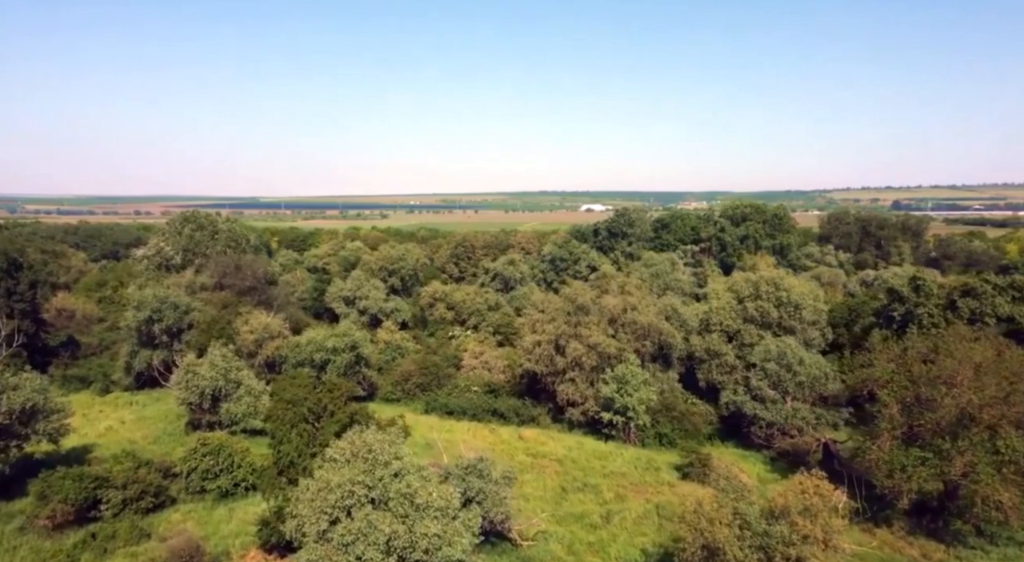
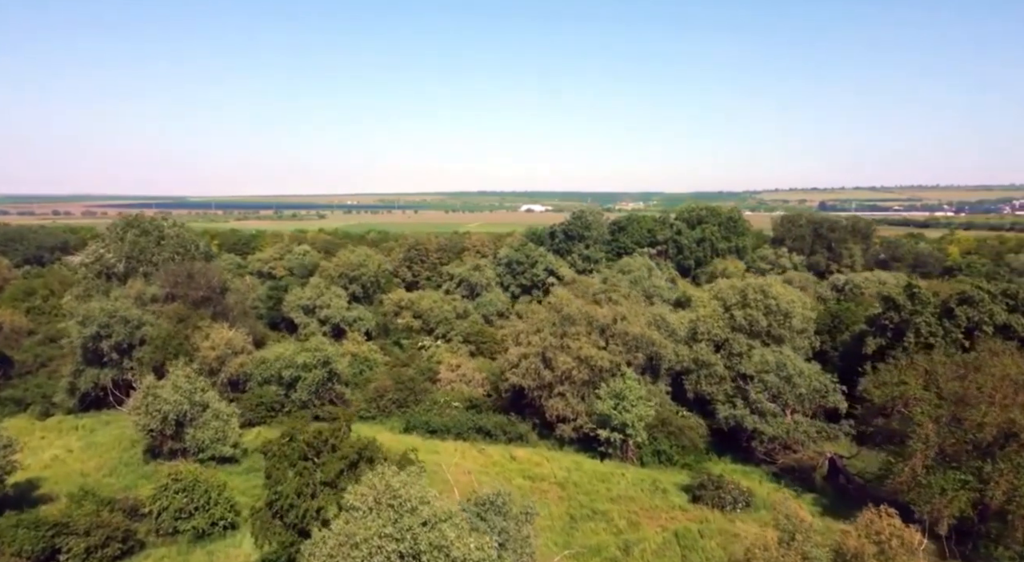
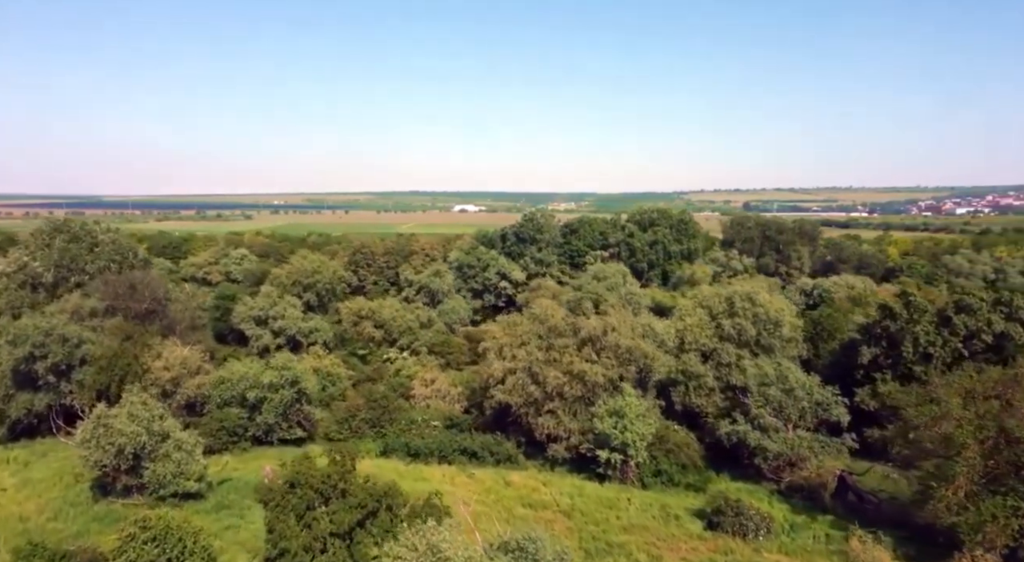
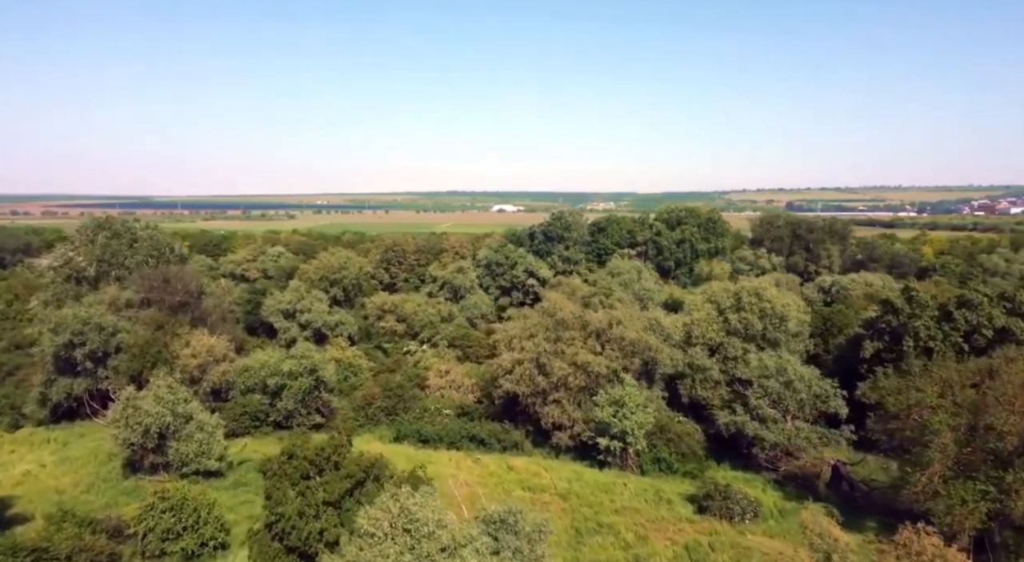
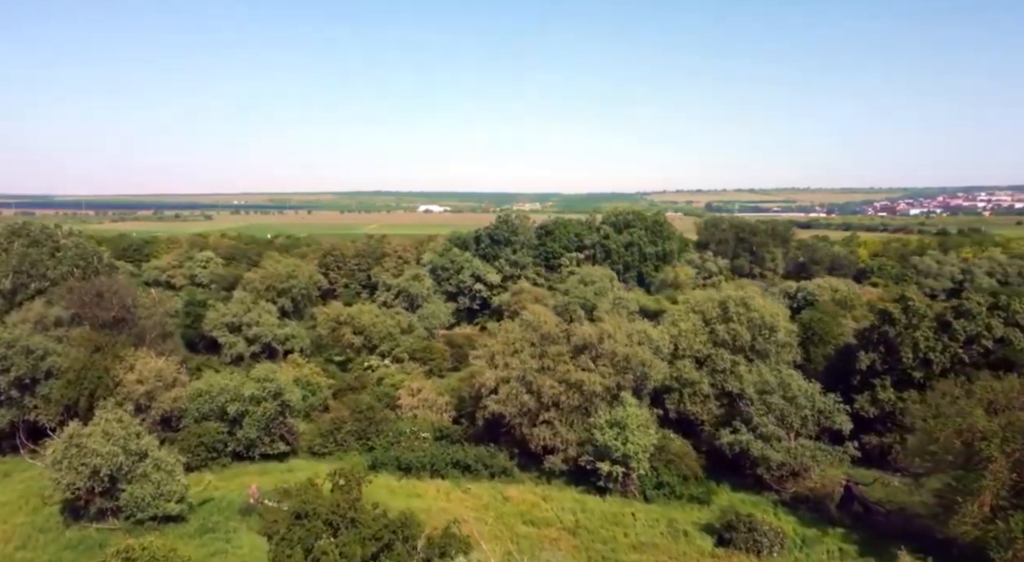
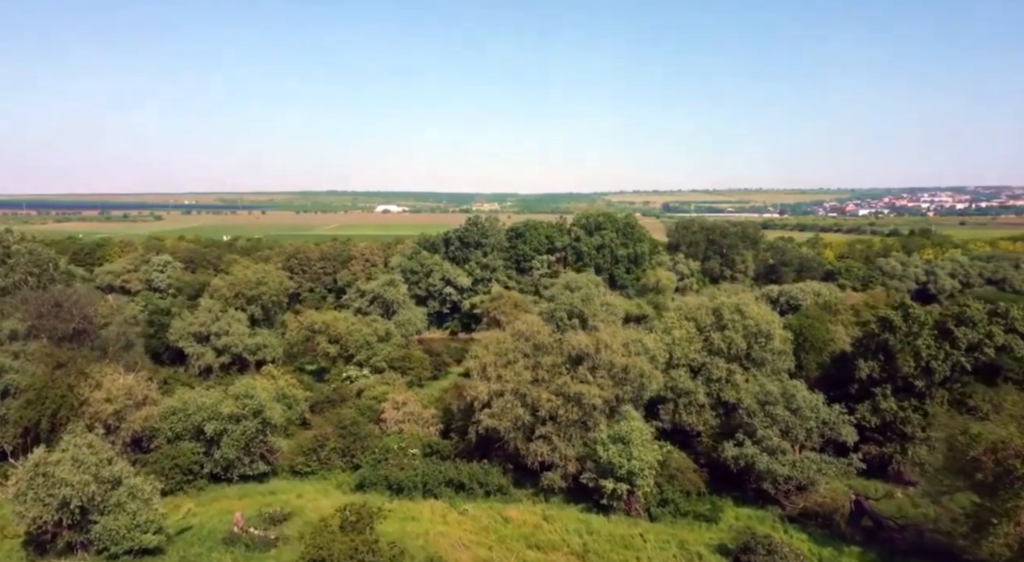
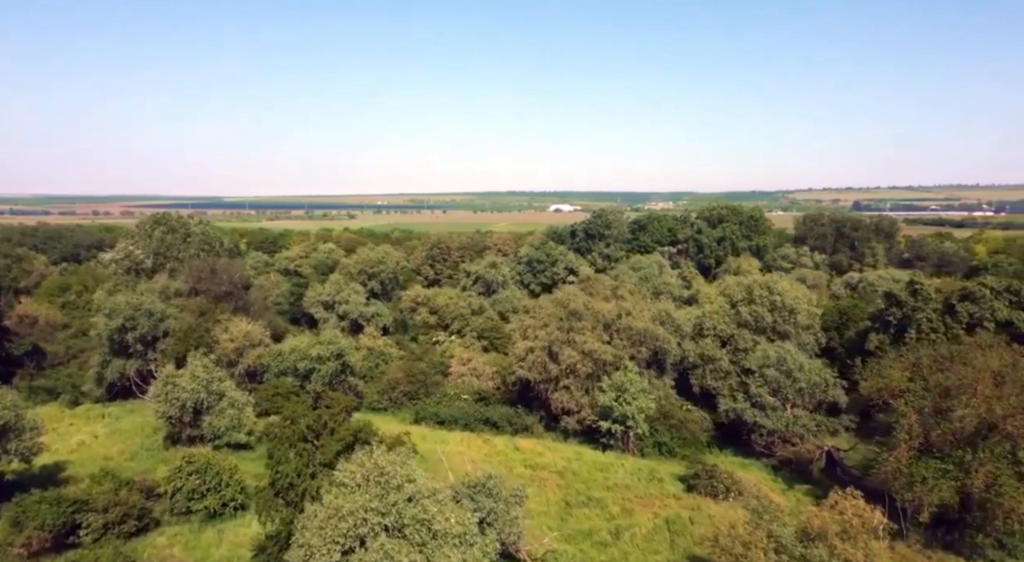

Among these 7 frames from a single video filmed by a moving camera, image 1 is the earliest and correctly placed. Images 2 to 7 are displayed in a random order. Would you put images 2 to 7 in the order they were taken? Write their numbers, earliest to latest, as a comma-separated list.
7, 2, 4, 3, 5, 6
